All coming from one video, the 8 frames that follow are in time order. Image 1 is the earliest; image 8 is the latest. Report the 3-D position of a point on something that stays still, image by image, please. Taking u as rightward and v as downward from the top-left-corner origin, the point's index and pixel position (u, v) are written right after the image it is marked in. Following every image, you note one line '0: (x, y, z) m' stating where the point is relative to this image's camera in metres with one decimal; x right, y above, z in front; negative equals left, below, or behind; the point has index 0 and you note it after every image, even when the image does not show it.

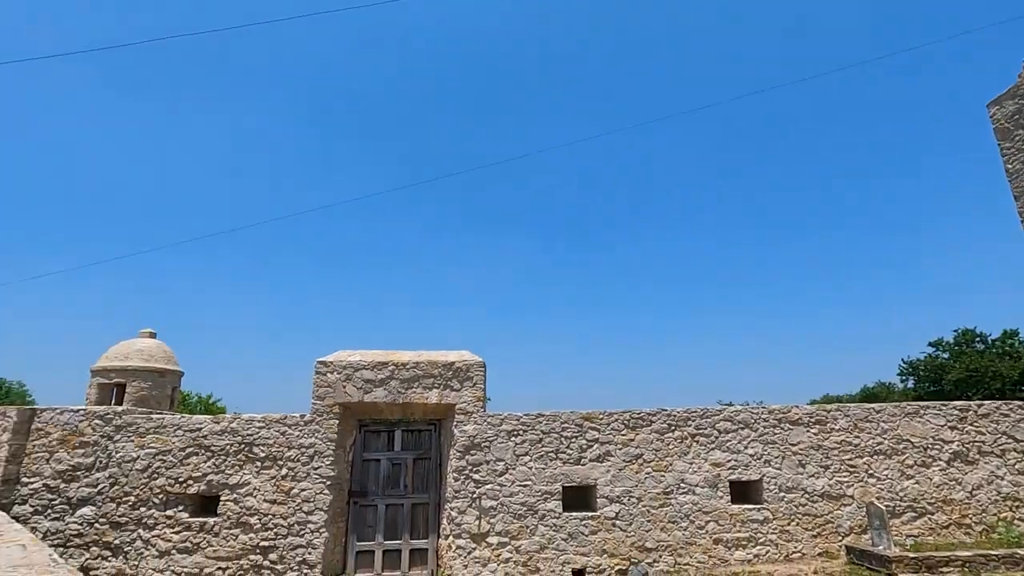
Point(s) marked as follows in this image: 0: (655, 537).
0: (+2.2, -3.9, +8.3) m
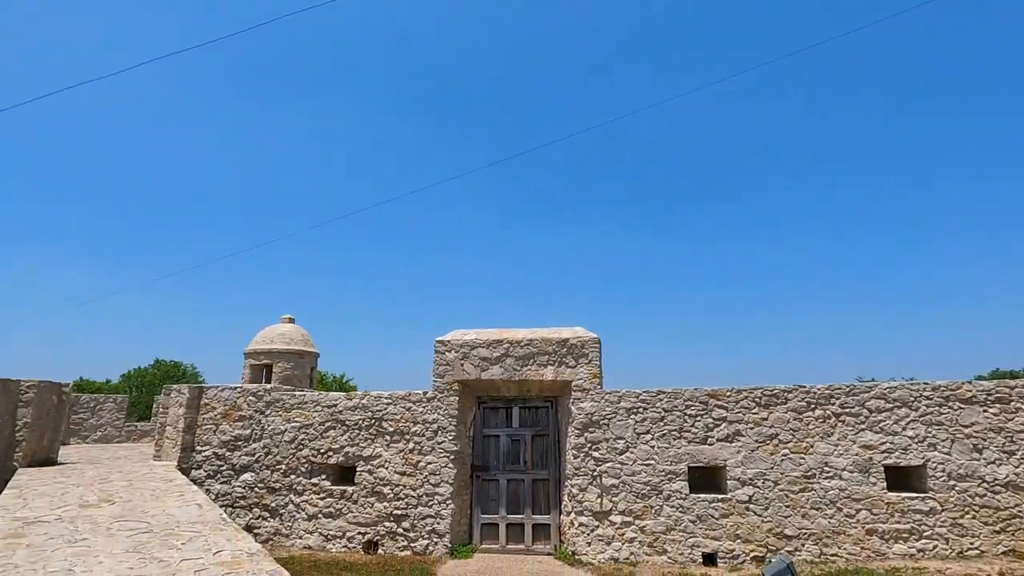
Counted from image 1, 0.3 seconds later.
0: (+4.0, -3.4, +7.6) m
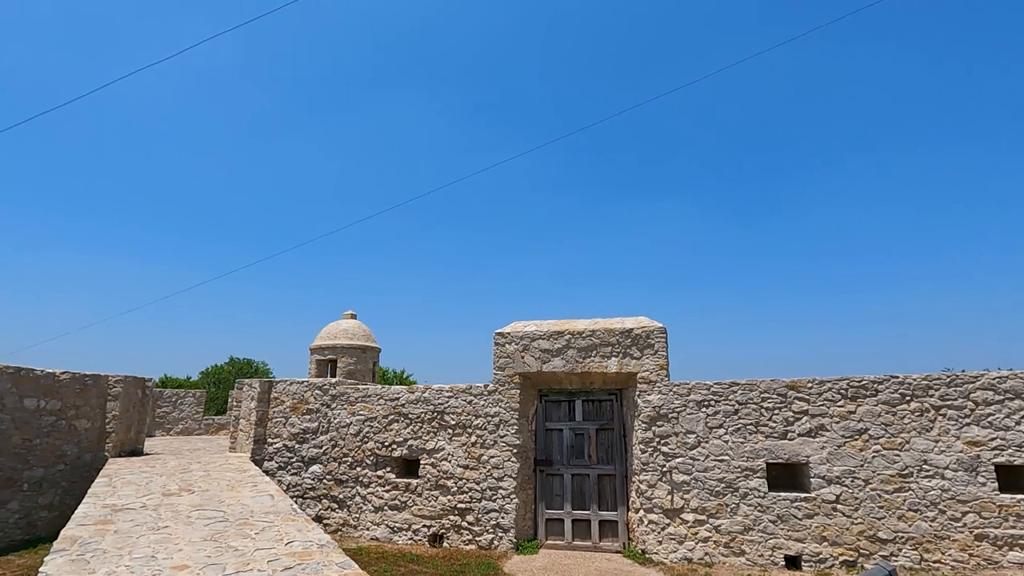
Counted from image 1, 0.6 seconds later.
0: (+4.9, -3.1, +7.0) m
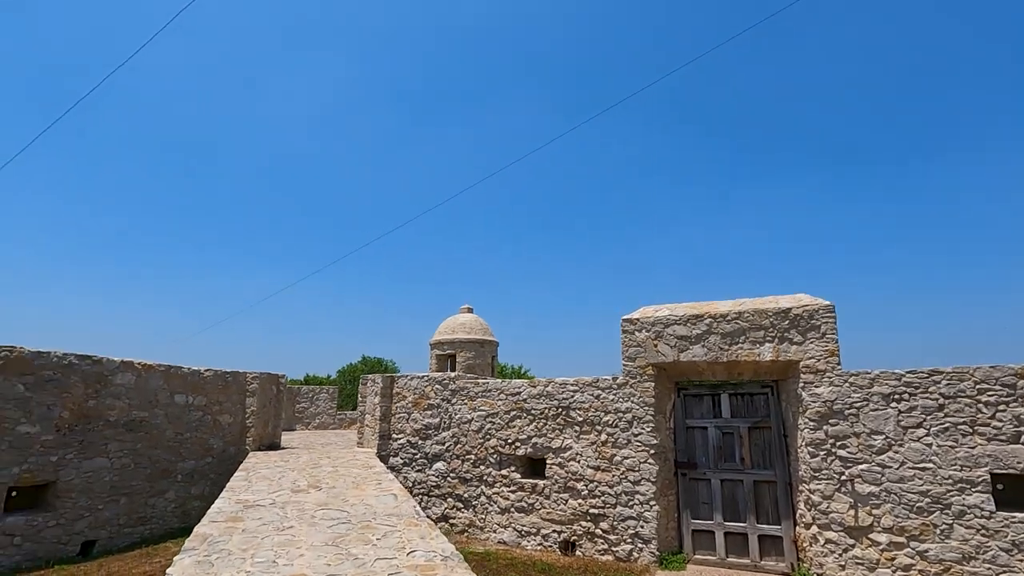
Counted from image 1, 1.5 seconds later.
0: (+6.5, -2.6, +5.0) m
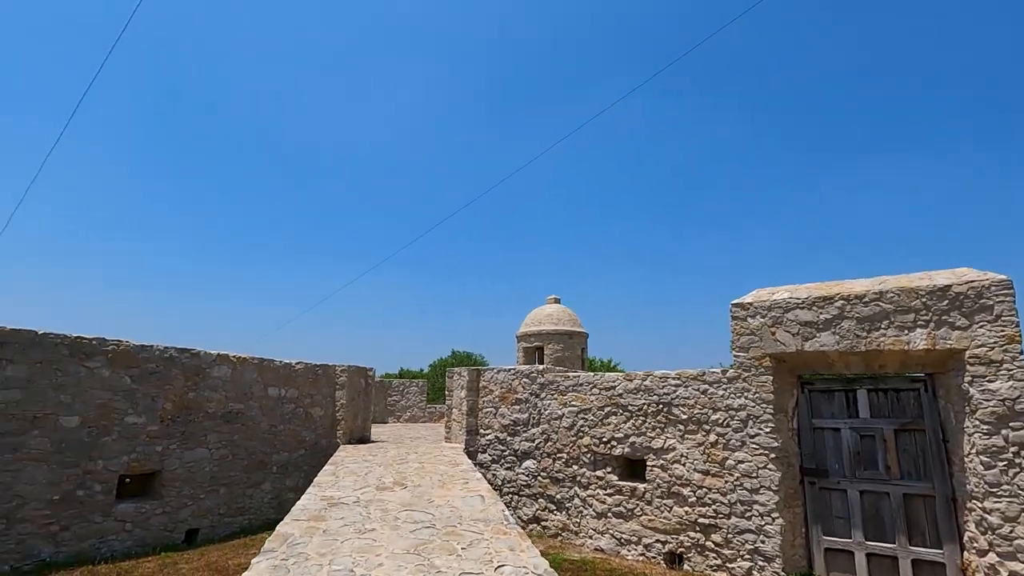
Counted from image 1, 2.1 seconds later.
0: (+7.2, -2.3, +3.3) m
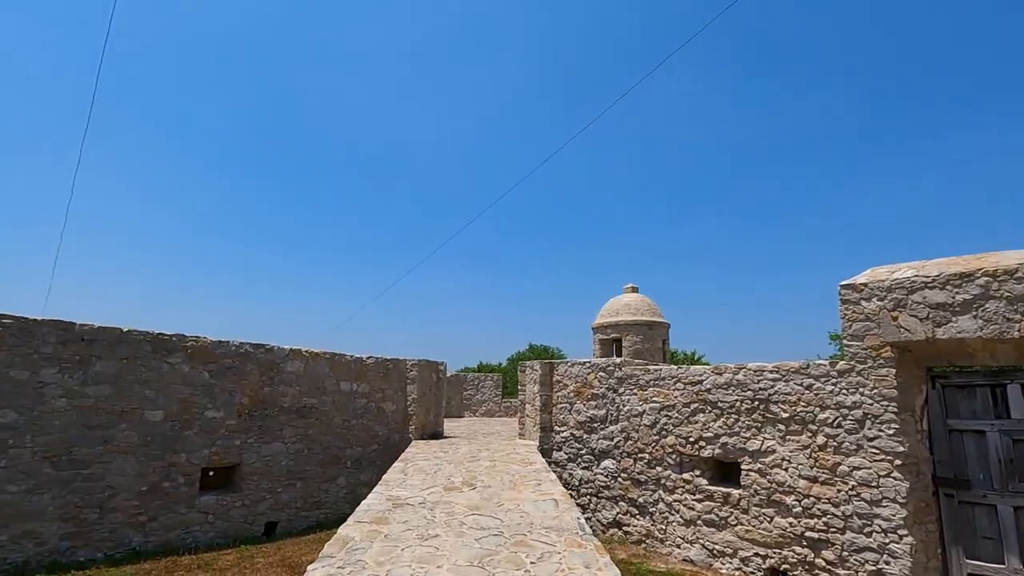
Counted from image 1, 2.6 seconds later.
0: (+7.5, -2.0, +1.8) m
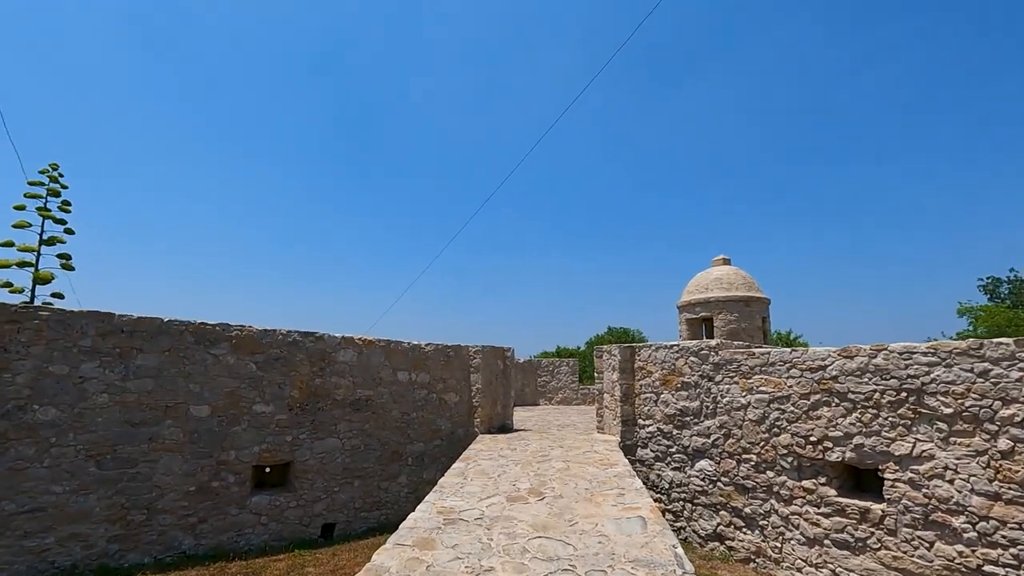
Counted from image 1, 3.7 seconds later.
0: (+7.6, -1.6, -0.3) m
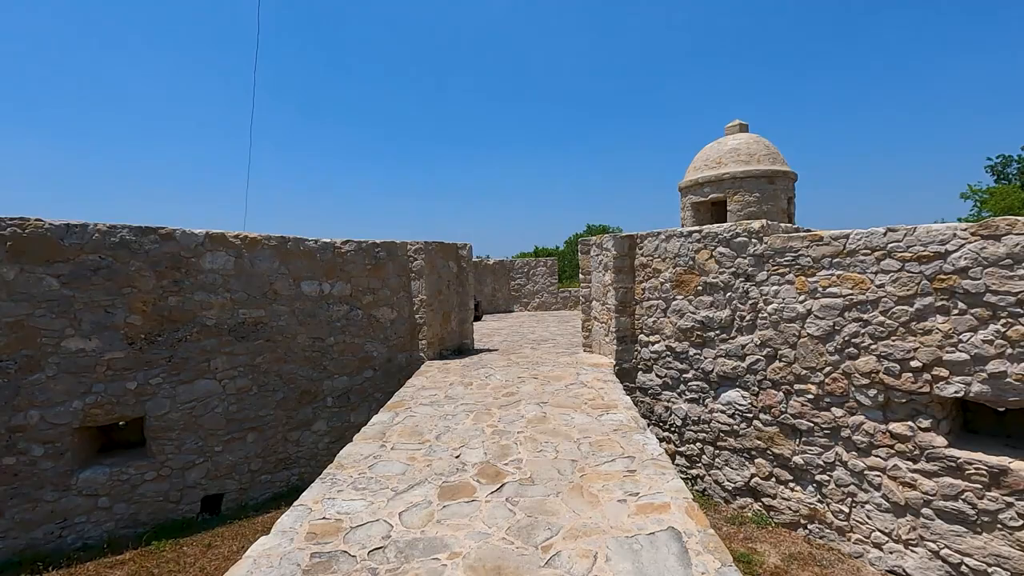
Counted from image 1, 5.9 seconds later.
0: (+7.4, -1.4, -2.0) m
